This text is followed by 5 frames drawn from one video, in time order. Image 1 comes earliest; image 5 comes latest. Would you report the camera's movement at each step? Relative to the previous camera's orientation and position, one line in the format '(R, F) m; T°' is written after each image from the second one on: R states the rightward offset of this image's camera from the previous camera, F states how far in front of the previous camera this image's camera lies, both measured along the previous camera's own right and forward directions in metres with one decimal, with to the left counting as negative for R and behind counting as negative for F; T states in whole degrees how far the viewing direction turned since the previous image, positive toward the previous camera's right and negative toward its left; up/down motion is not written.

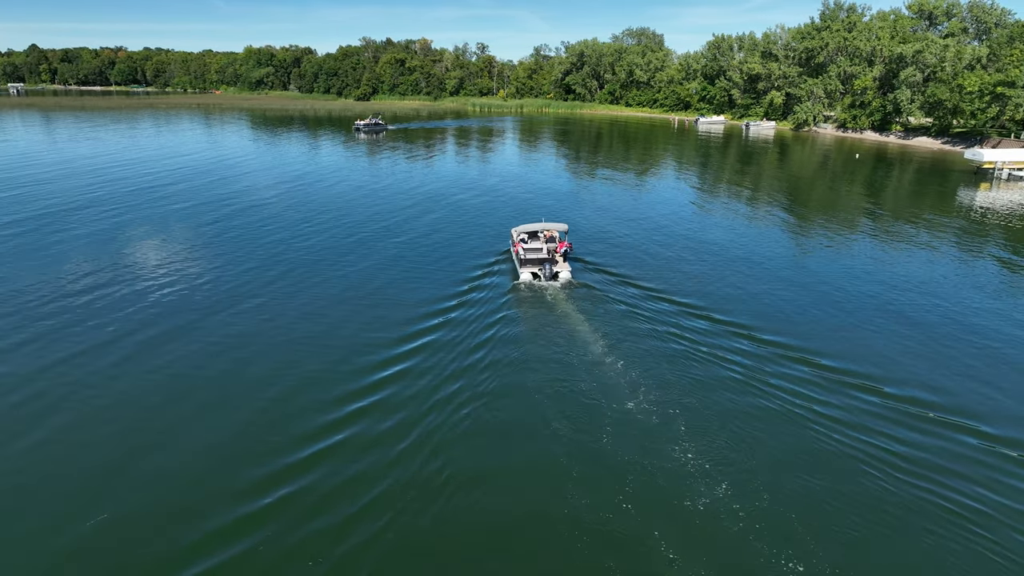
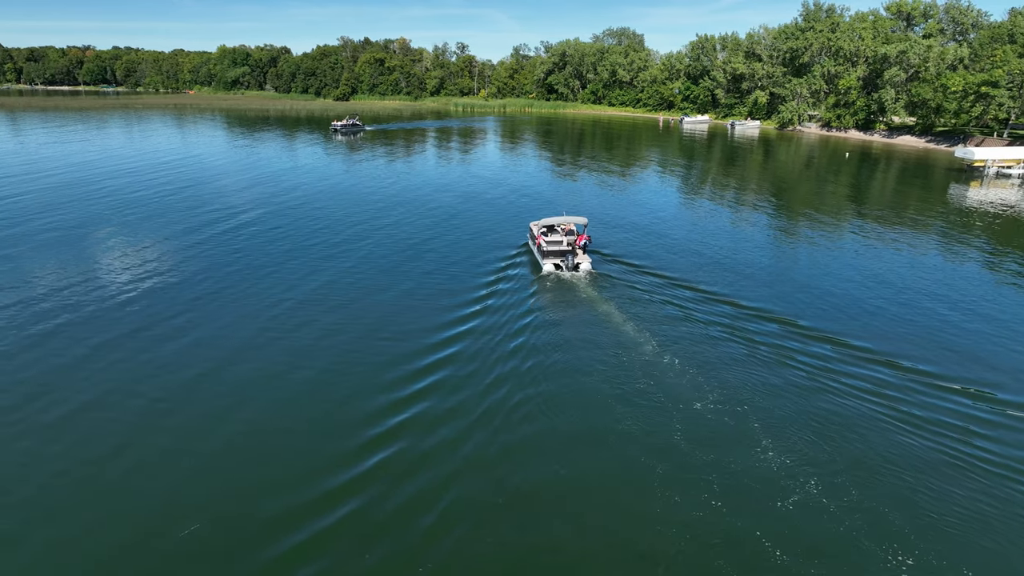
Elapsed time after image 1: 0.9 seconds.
(-0.6, +0.7) m; +2°
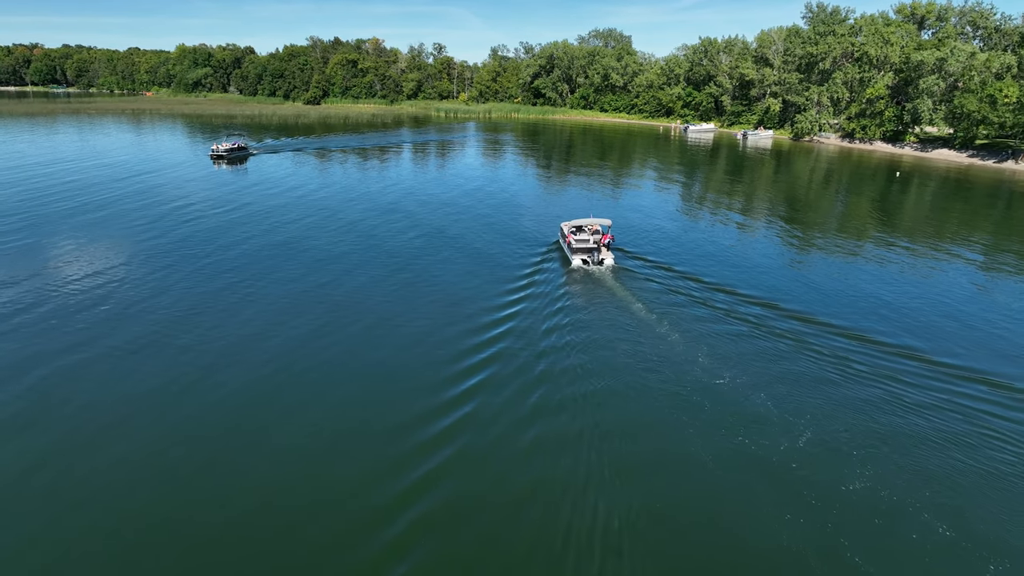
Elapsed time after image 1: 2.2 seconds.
(-2.0, +4.8) m; +3°
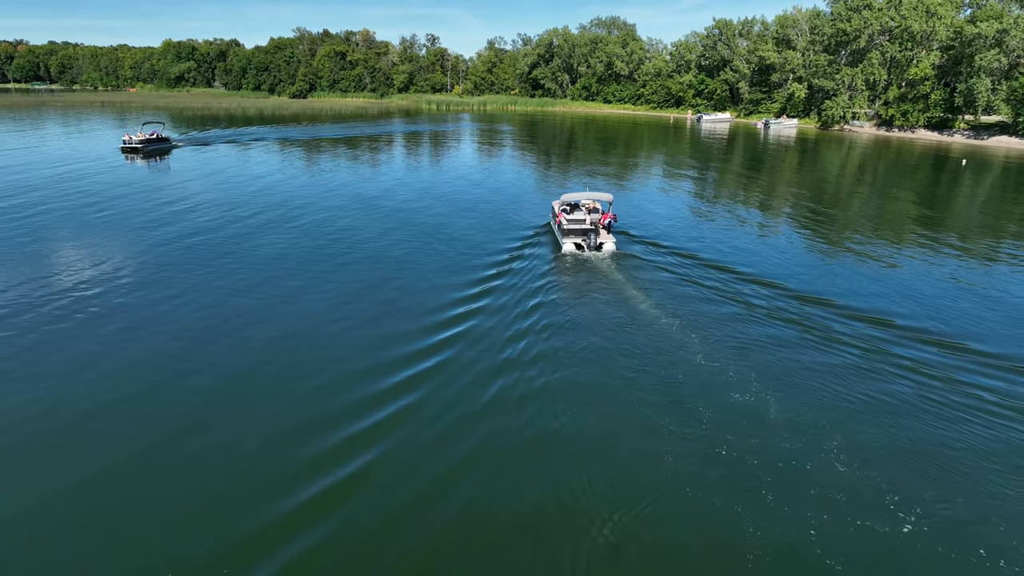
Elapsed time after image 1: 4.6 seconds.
(+0.2, +5.1) m; 0°
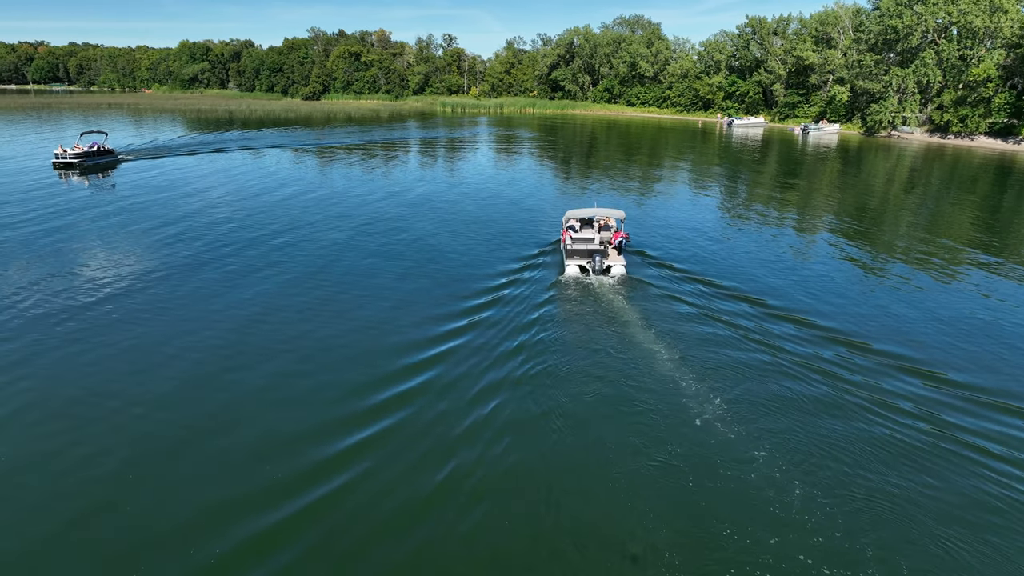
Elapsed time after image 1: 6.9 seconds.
(-0.3, +2.6) m; -1°
